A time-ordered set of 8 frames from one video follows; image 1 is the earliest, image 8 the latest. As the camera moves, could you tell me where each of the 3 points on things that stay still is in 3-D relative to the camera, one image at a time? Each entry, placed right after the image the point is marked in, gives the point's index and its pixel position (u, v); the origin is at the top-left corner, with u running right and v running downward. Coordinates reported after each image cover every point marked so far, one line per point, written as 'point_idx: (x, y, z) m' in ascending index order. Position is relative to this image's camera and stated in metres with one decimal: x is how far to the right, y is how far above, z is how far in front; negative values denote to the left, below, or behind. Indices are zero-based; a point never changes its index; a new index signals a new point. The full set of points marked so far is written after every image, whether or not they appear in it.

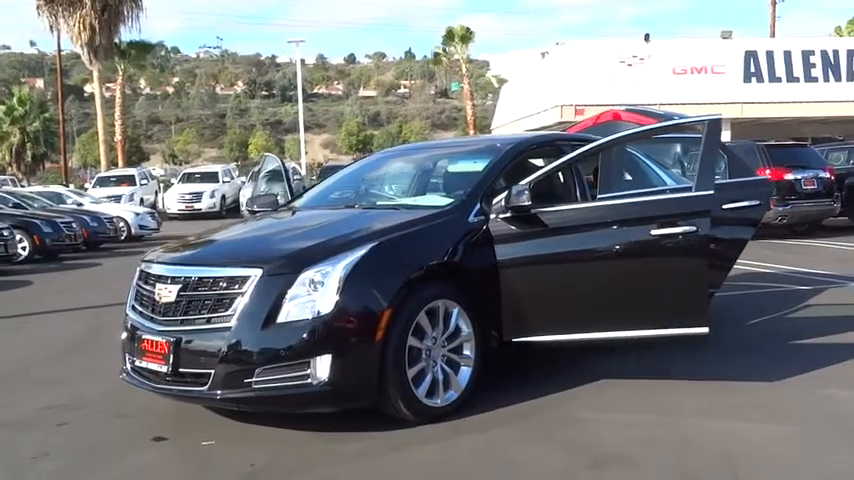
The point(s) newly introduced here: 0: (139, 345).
0: (-1.6, -0.6, +5.6) m
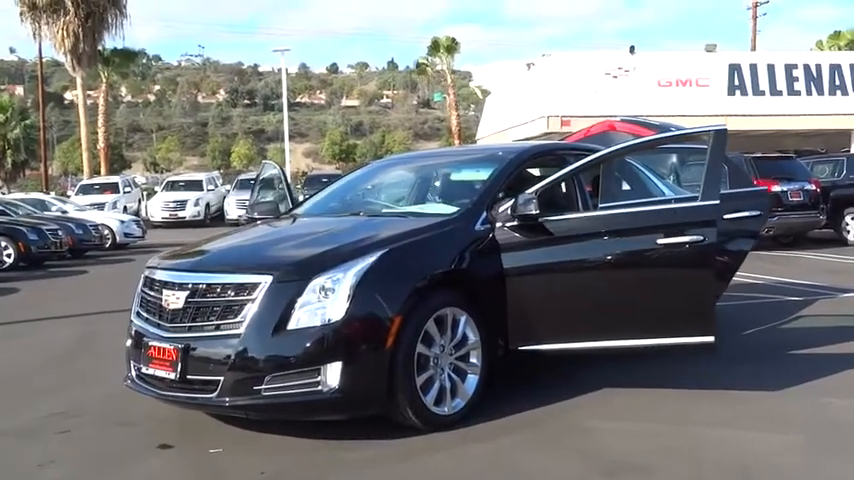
0: (-1.6, -0.6, +5.5) m
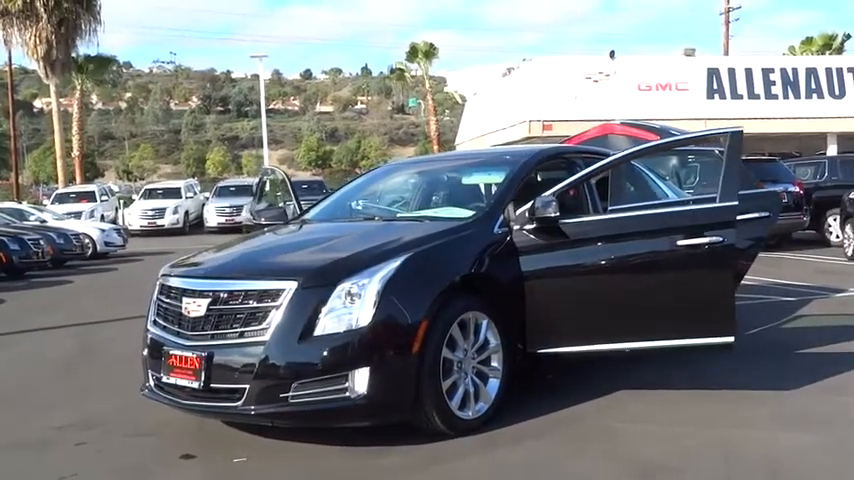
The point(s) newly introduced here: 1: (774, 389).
0: (-1.4, -0.7, +5.5) m
1: (+2.3, -1.0, +6.4) m
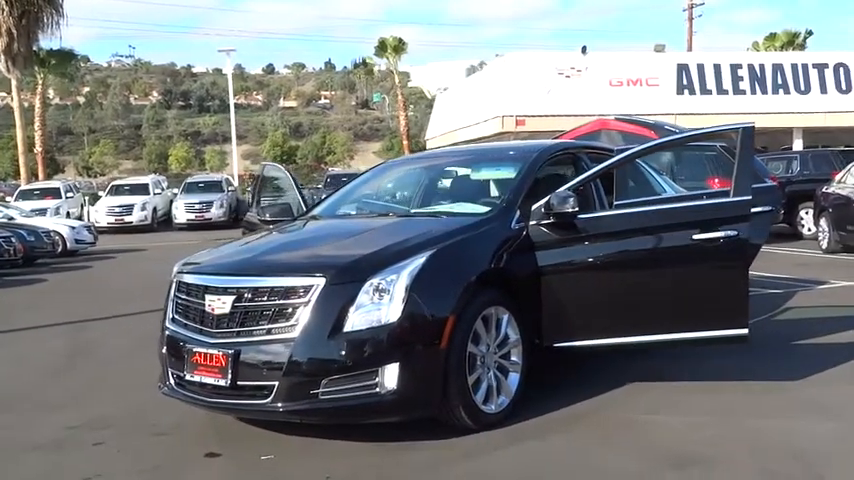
0: (-1.3, -0.7, +5.4) m
1: (+2.3, -0.9, +6.5) m
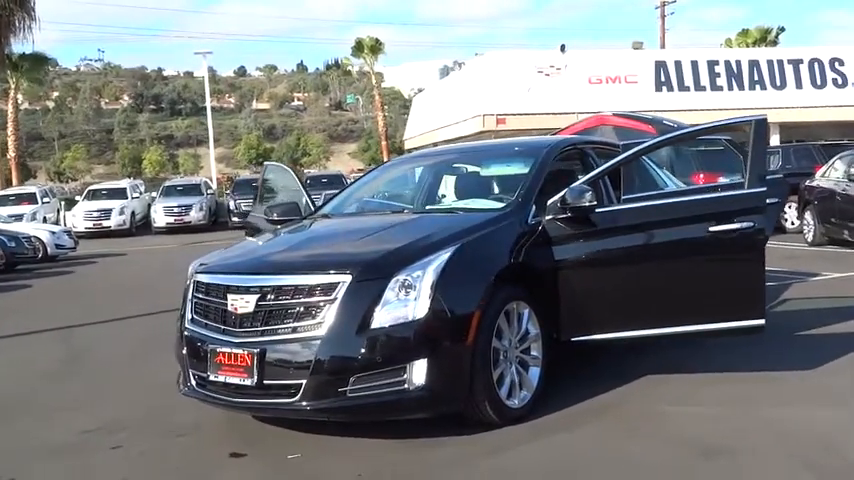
0: (-1.2, -0.7, +5.4) m
1: (+2.4, -0.9, +6.6) m
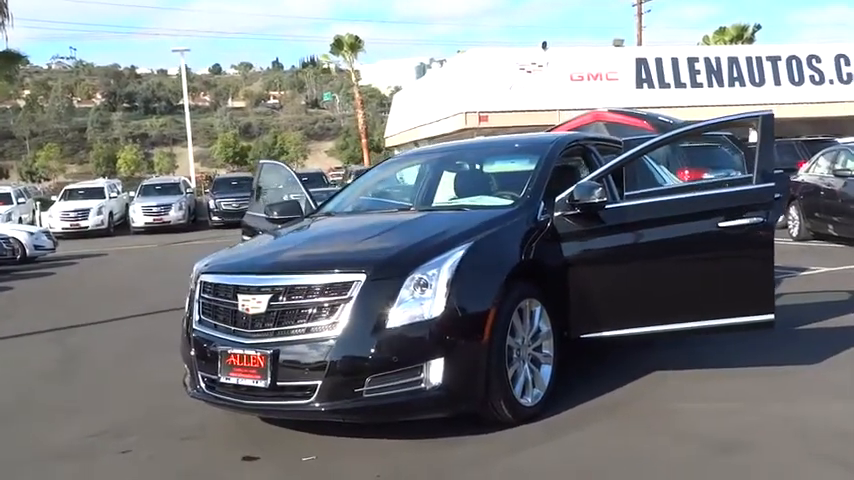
0: (-1.1, -0.7, +5.3) m
1: (+2.5, -0.8, +6.6) m
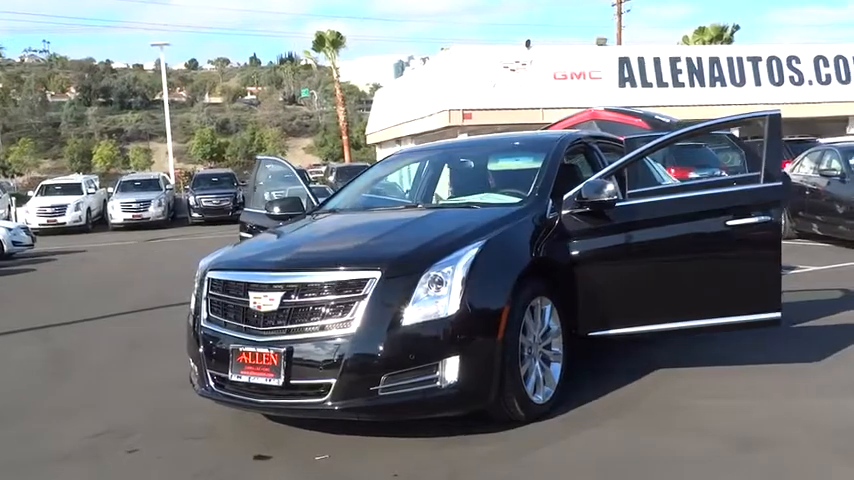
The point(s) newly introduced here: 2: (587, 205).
0: (-1.0, -0.6, +5.2) m
1: (+2.5, -0.8, +6.6) m
2: (+1.0, +0.2, +5.9) m
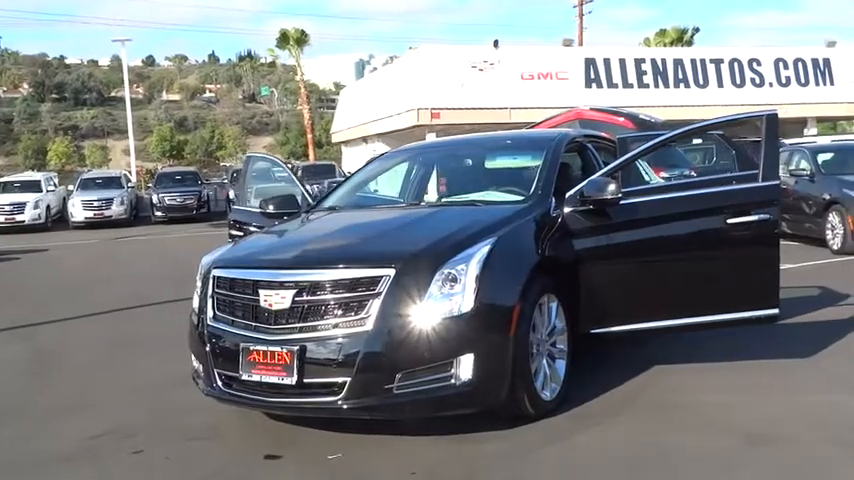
0: (-1.0, -0.6, +5.1) m
1: (+2.5, -0.8, +6.8) m
2: (+1.0, +0.2, +5.9) m
